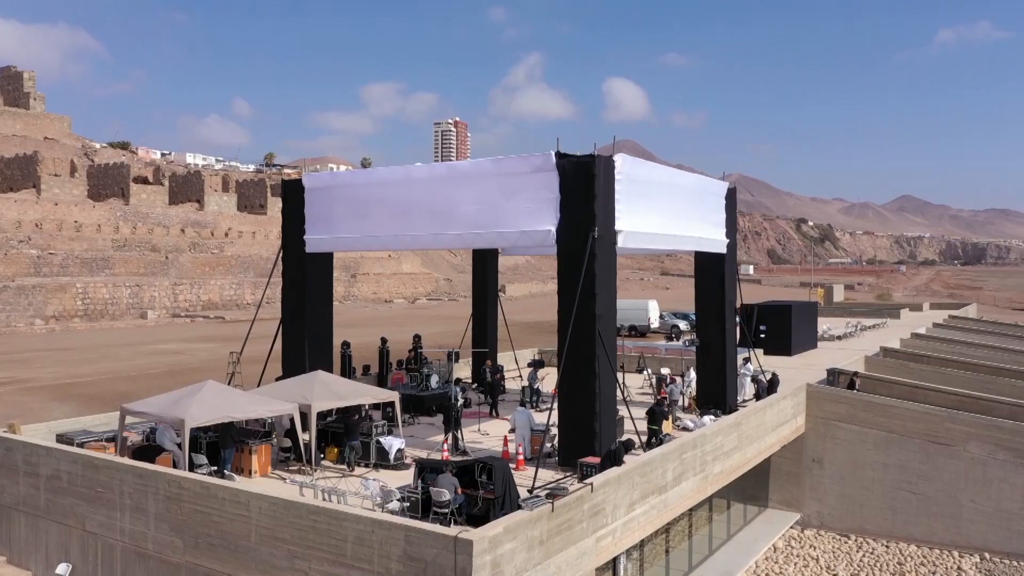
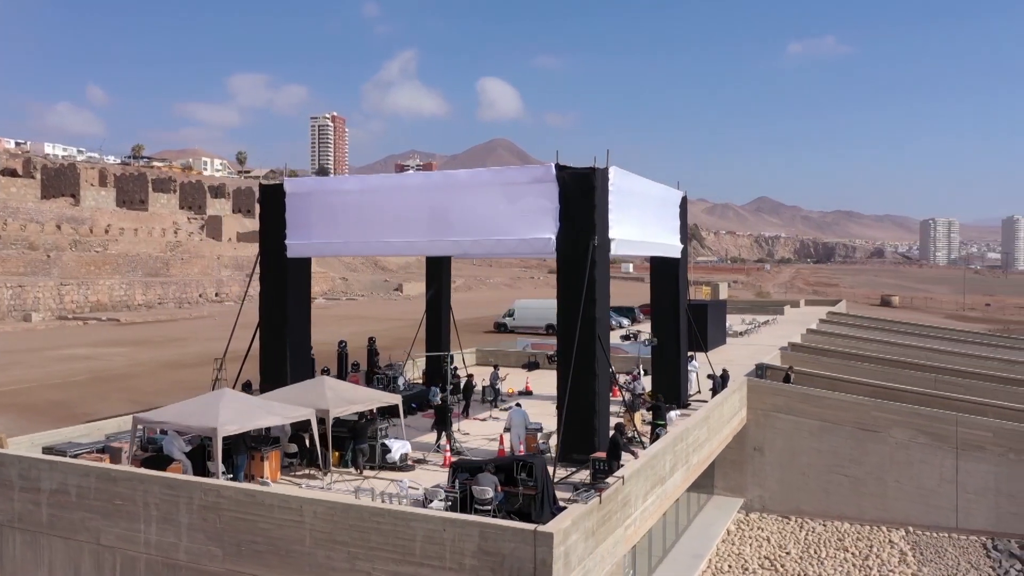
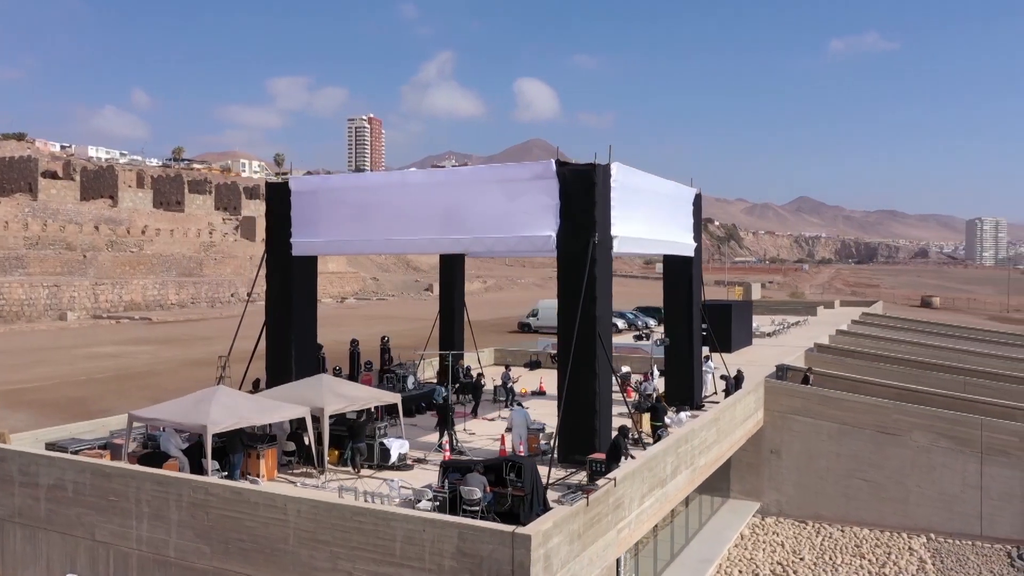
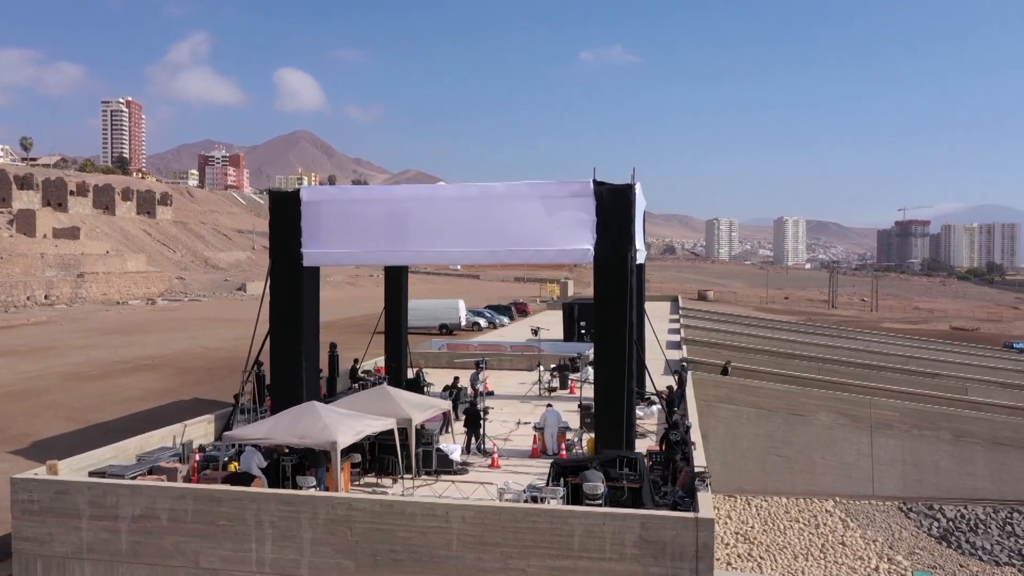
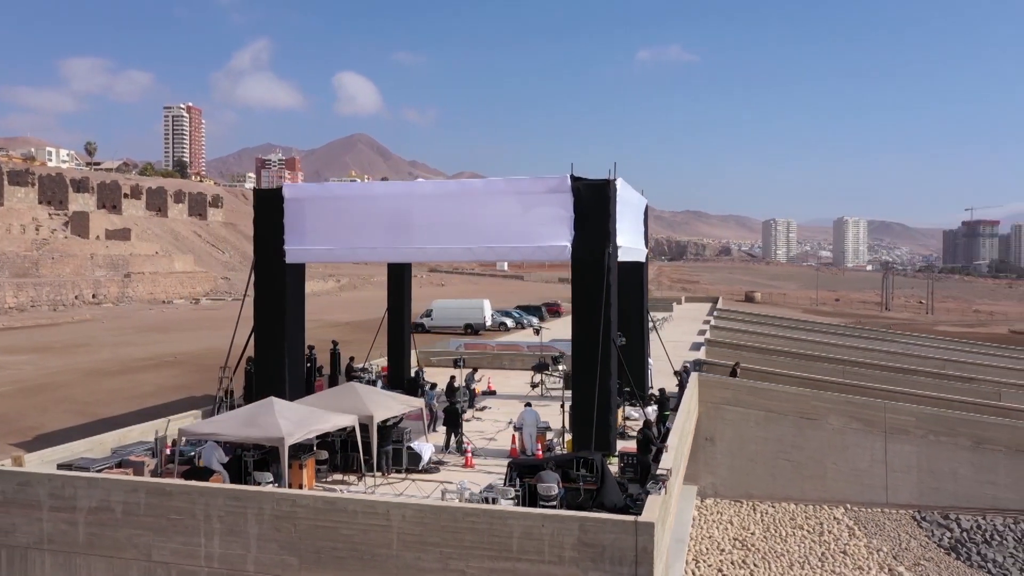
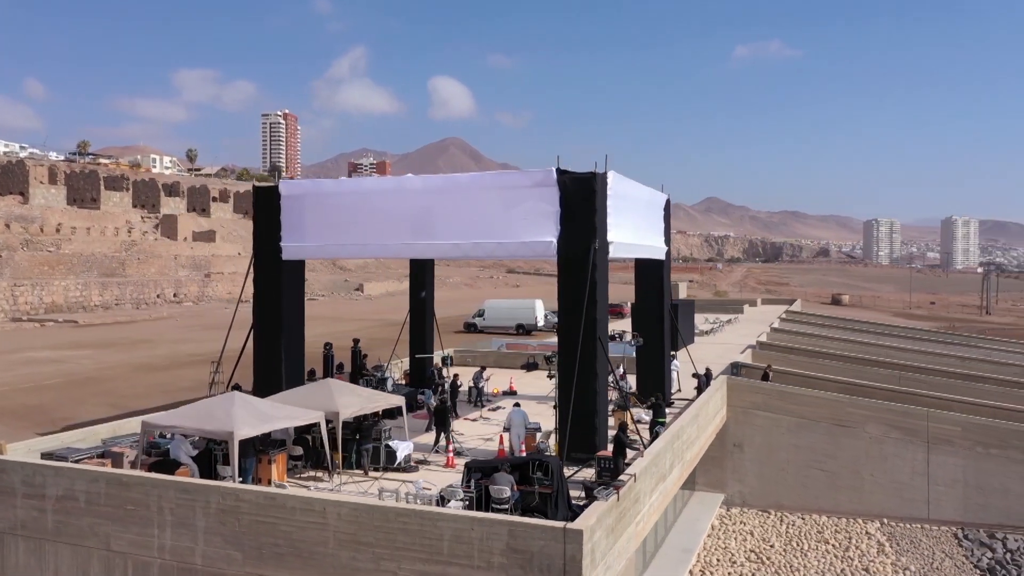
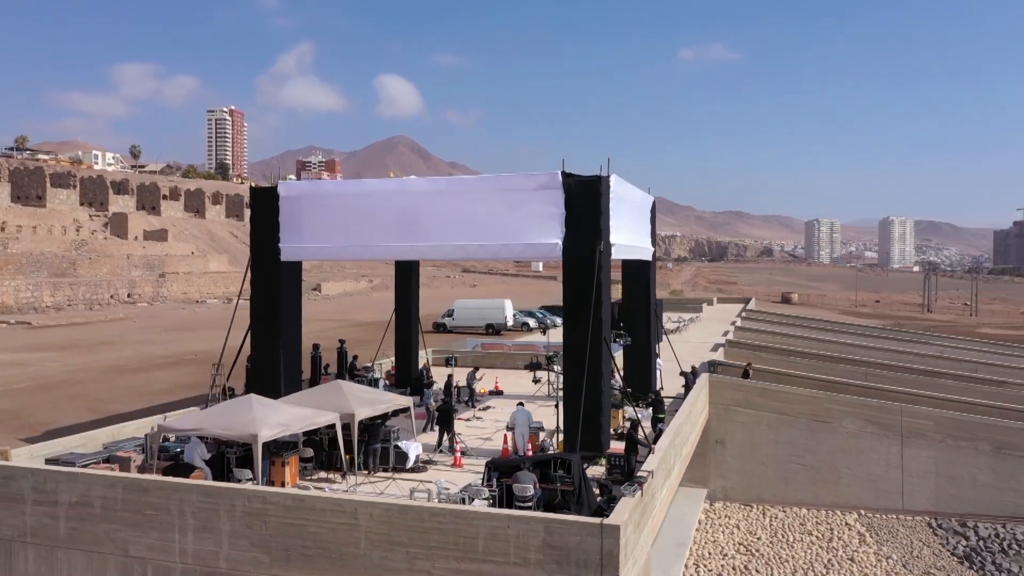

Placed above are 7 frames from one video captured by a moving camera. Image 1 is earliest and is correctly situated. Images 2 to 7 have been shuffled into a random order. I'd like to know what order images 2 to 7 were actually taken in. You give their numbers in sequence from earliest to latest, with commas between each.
3, 2, 6, 7, 5, 4
